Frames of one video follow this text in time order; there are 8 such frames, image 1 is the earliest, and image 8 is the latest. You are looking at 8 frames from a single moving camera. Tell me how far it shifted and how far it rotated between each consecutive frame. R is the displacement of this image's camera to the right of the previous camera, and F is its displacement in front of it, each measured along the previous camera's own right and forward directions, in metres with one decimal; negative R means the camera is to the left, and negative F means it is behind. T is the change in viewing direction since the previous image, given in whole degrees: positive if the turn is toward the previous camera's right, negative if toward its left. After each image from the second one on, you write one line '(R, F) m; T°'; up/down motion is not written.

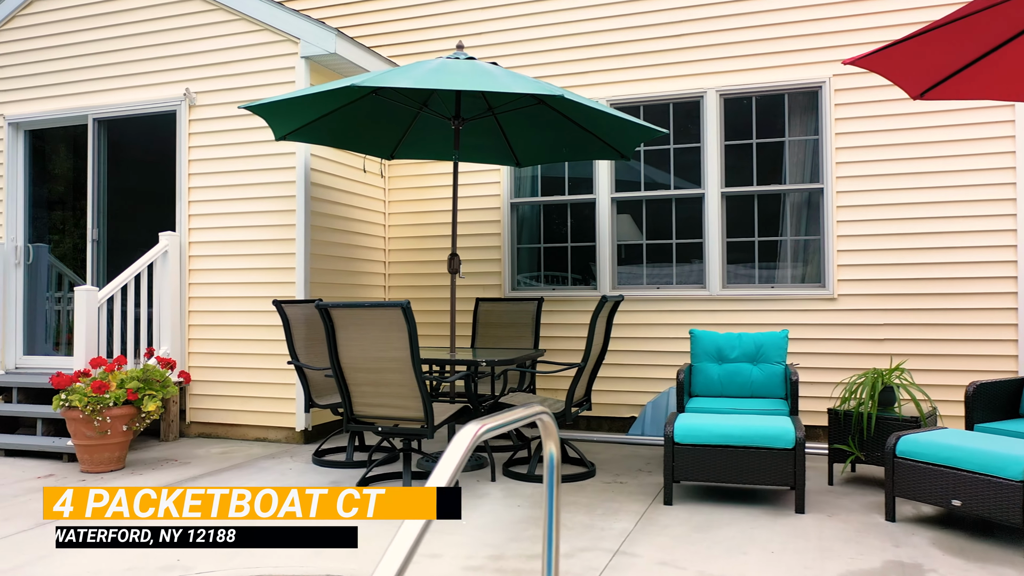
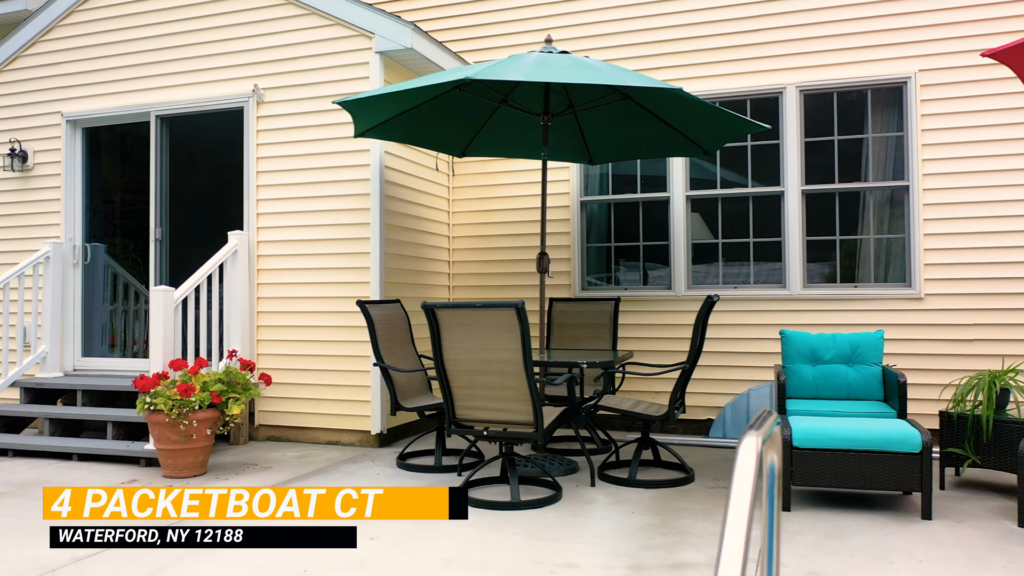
(-0.4, +0.1) m; 0°
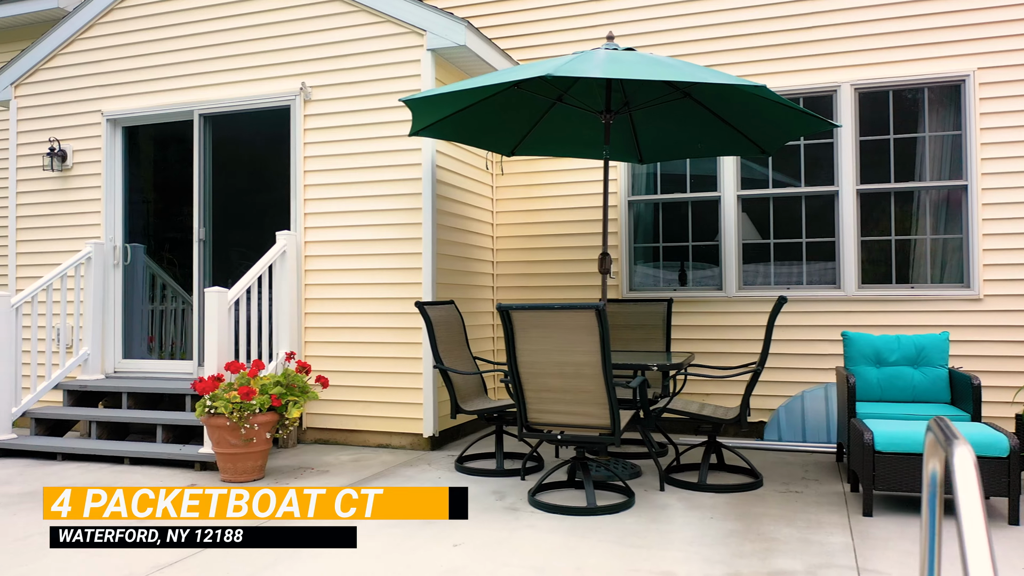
(-0.2, +0.1) m; 0°
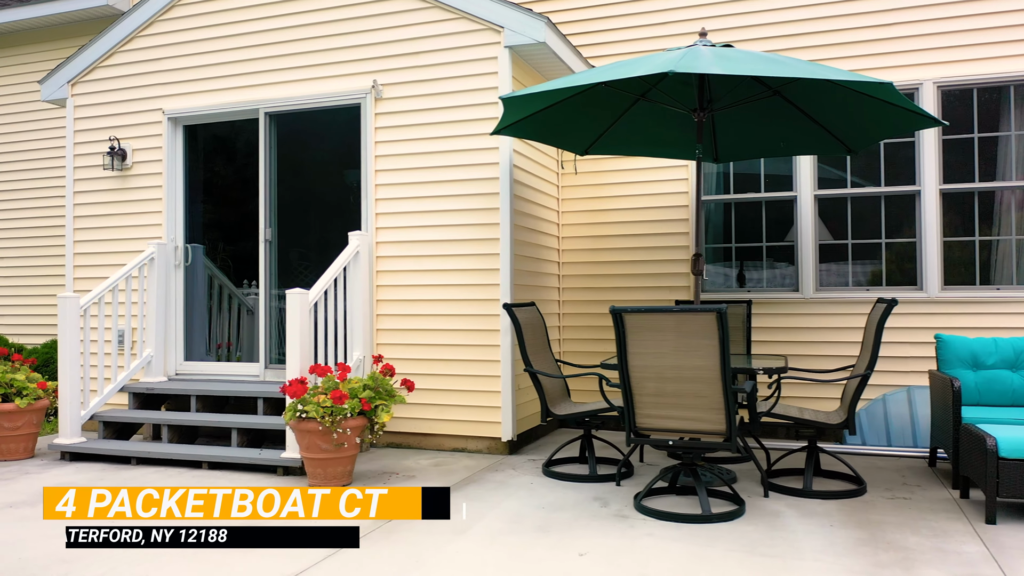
(-0.3, +0.1) m; 0°
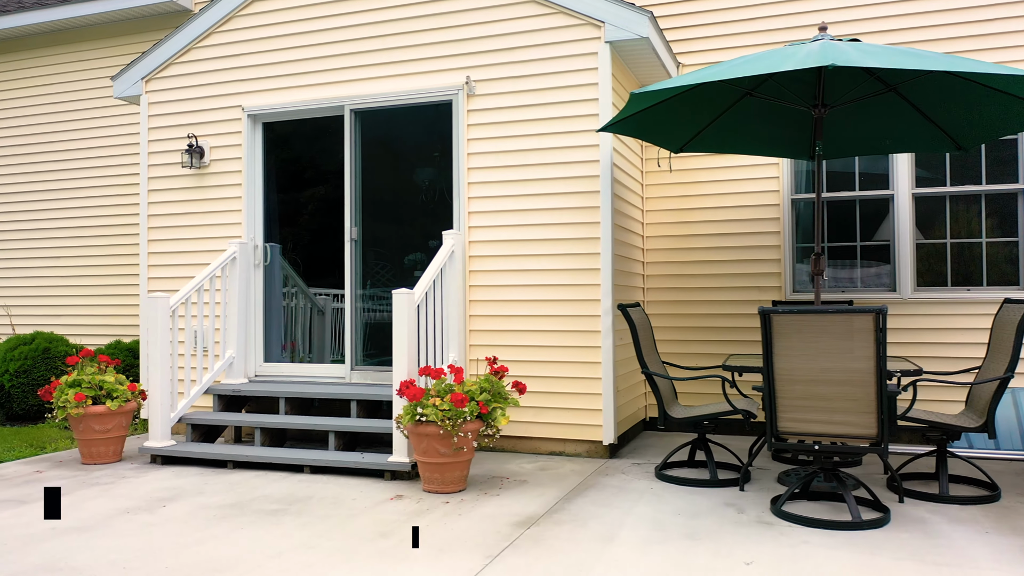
(-0.4, +0.1) m; 0°
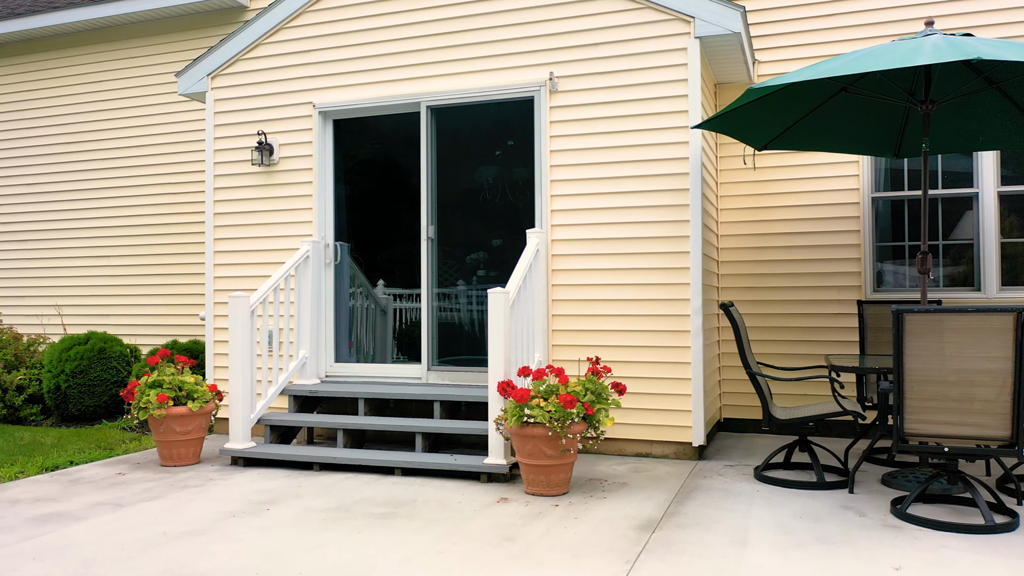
(-0.4, +0.1) m; 0°
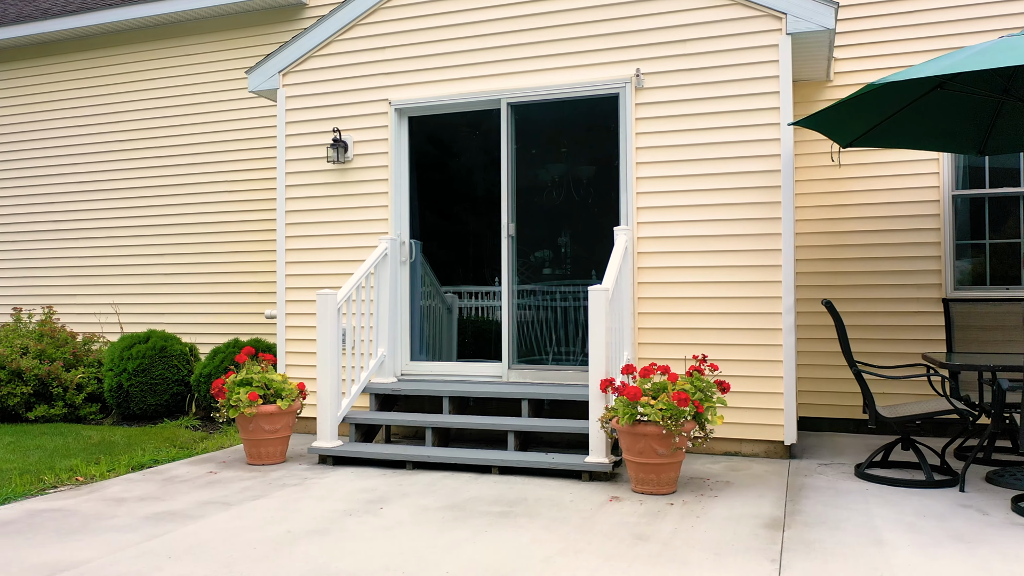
(-0.4, 0.0) m; 0°
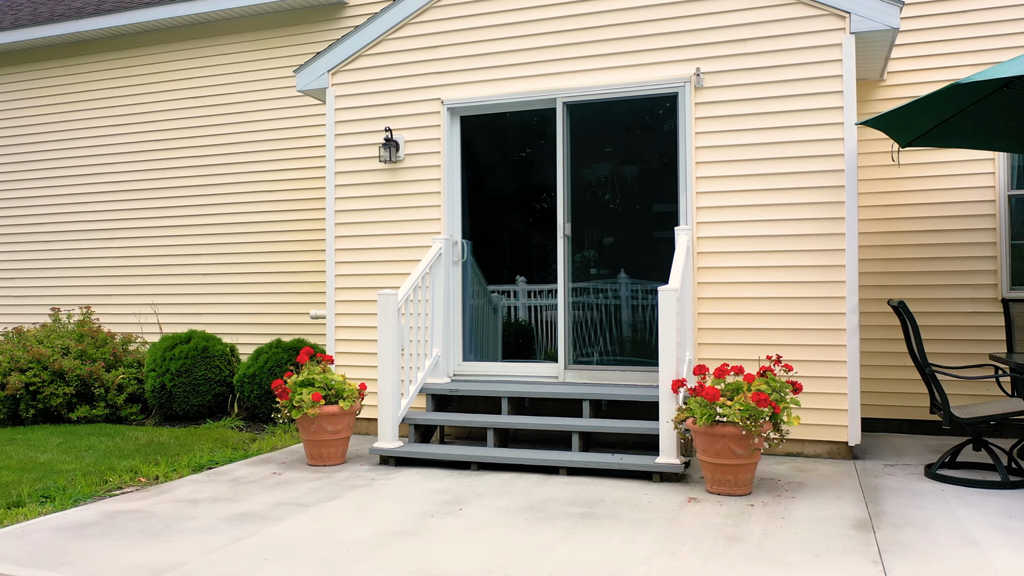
(-0.3, 0.0) m; 0°
